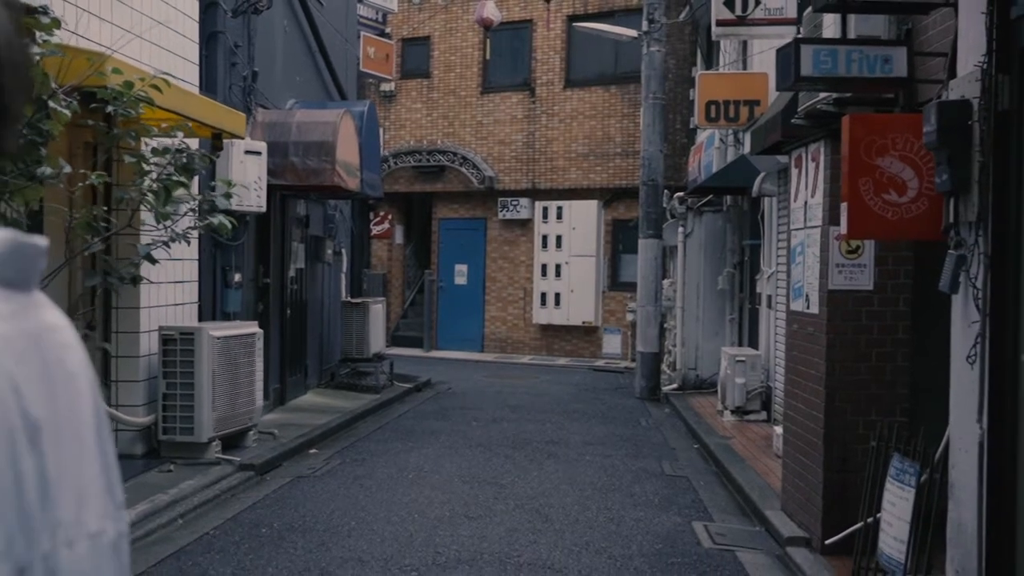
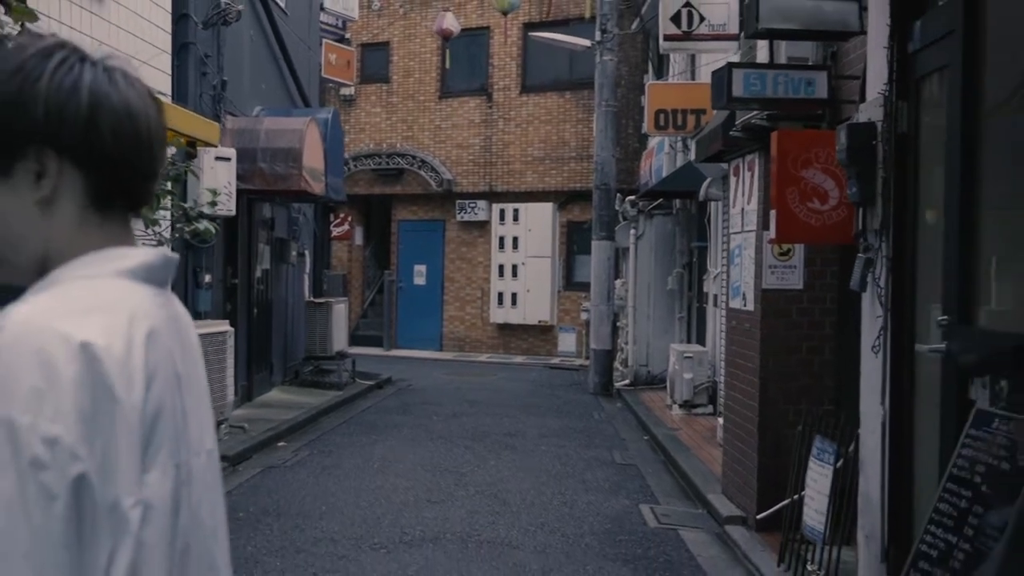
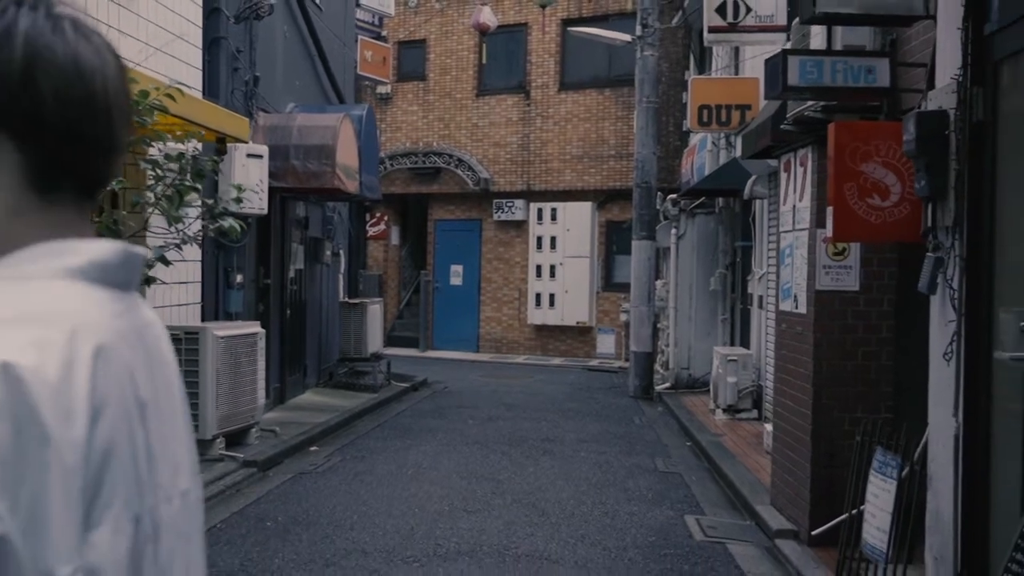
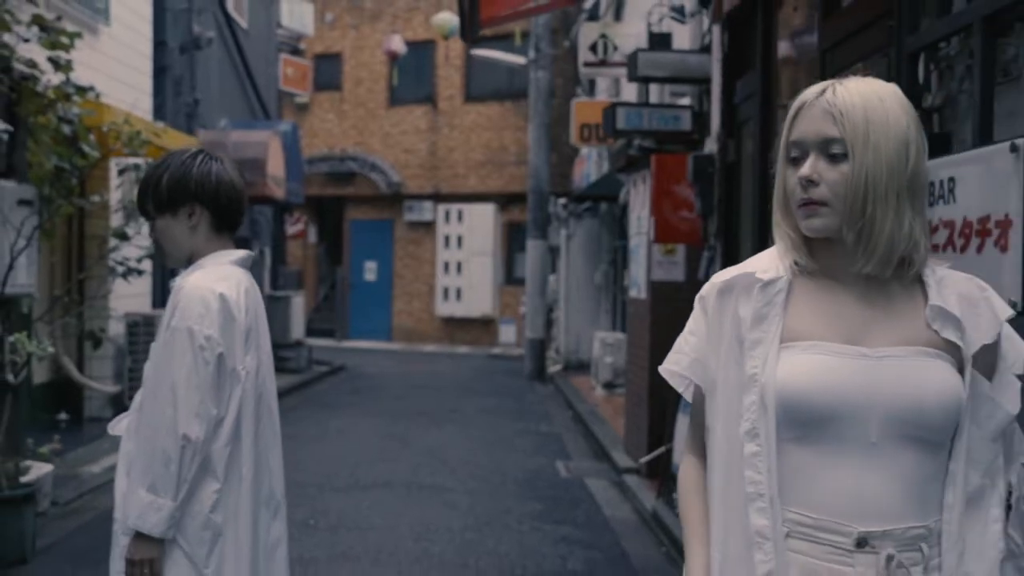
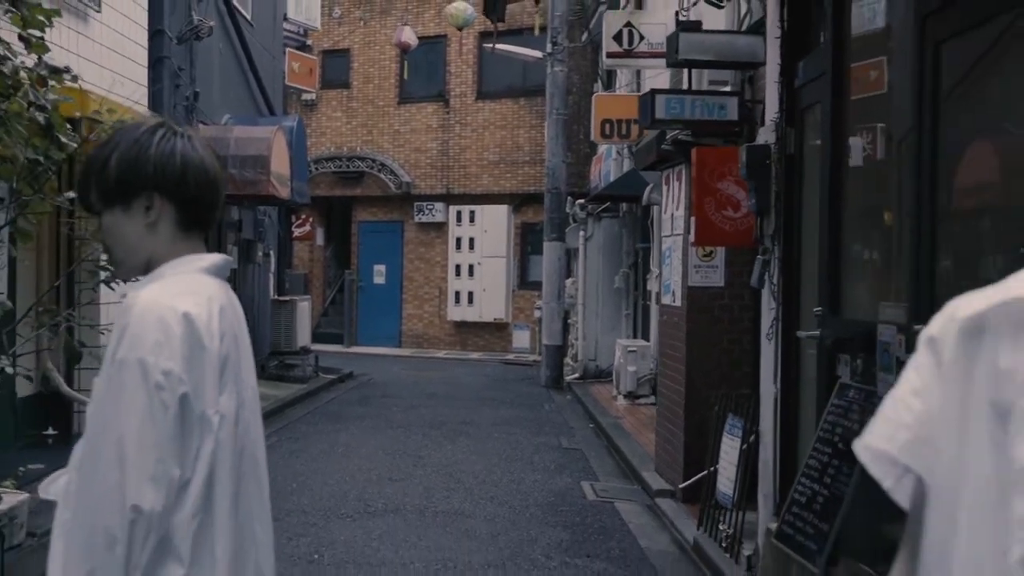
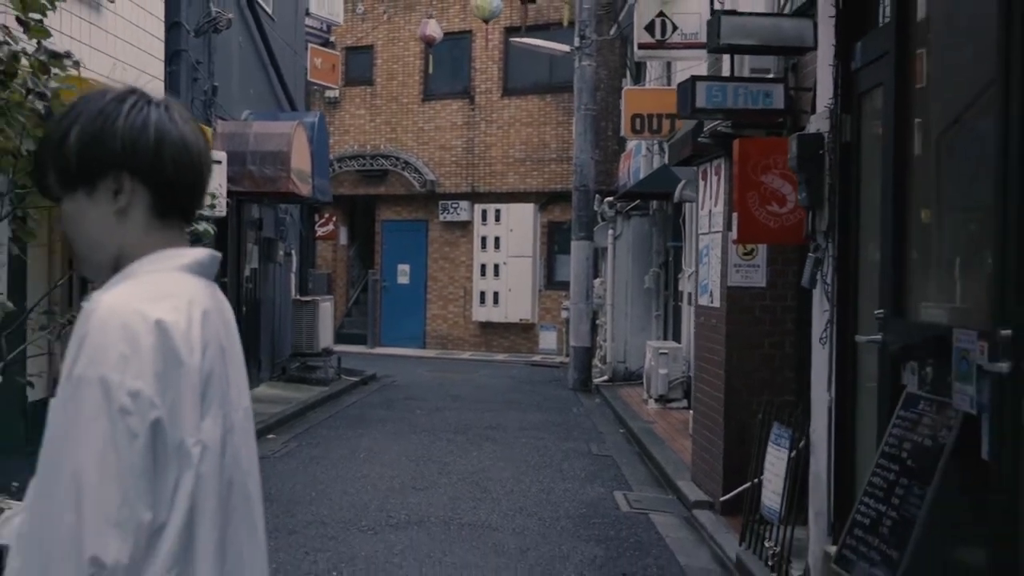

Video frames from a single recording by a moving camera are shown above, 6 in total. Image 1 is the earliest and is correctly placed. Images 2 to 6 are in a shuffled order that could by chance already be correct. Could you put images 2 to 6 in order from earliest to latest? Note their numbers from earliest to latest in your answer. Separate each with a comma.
3, 2, 6, 5, 4
